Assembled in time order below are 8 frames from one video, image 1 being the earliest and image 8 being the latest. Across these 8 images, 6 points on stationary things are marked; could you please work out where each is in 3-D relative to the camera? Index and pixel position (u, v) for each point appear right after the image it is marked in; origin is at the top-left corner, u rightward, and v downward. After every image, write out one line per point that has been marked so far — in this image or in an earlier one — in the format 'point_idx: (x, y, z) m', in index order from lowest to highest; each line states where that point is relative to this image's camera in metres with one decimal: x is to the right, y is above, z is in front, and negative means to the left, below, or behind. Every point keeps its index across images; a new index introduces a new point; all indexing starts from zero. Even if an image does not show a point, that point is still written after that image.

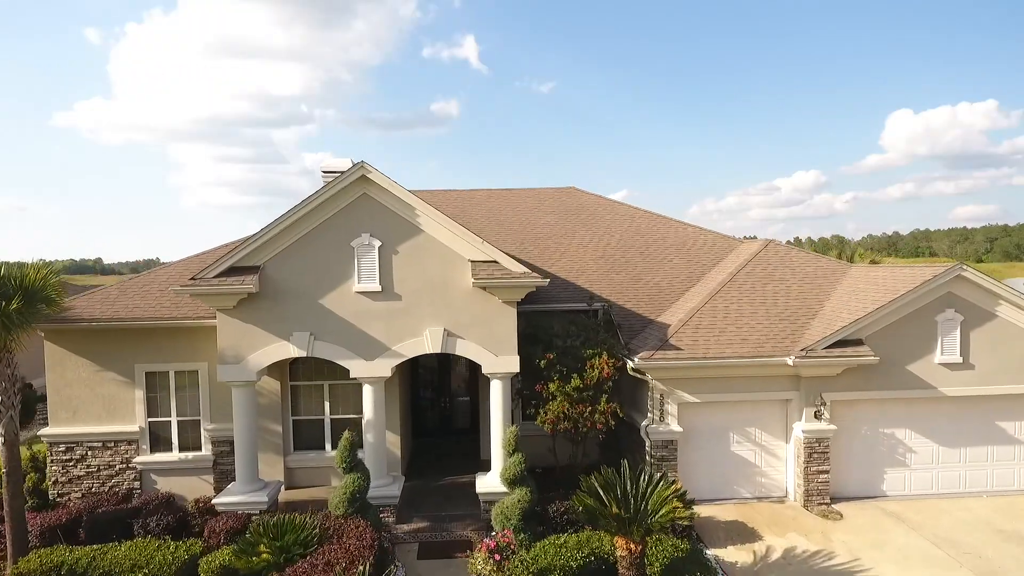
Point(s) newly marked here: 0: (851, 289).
0: (+5.0, 0.0, +7.6) m
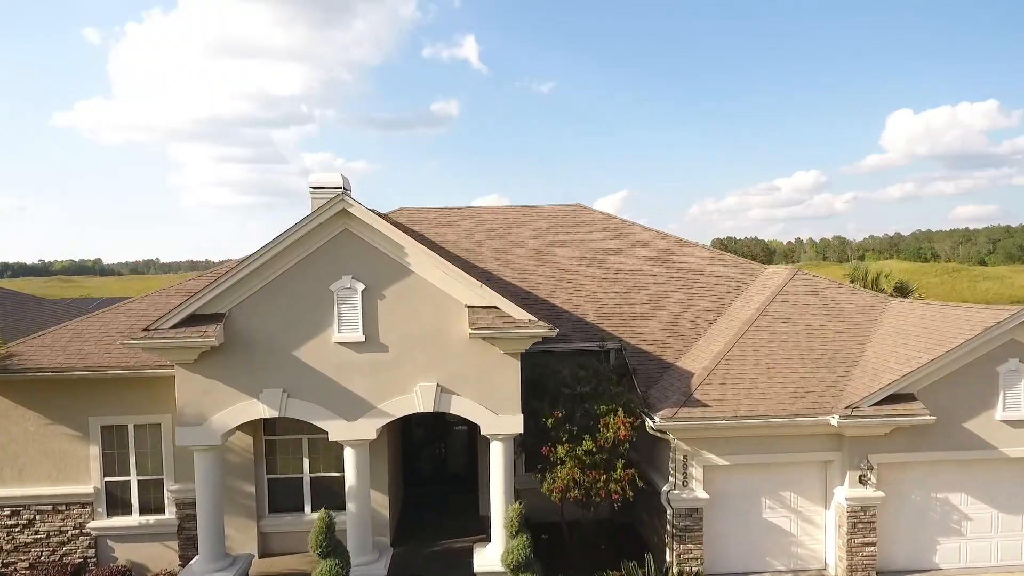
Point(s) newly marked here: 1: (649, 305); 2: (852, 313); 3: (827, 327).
0: (+5.0, -0.6, +6.7) m
1: (+2.2, -0.3, +8.2) m
2: (+4.9, -0.4, +7.4) m
3: (+4.3, -0.5, +7.1) m
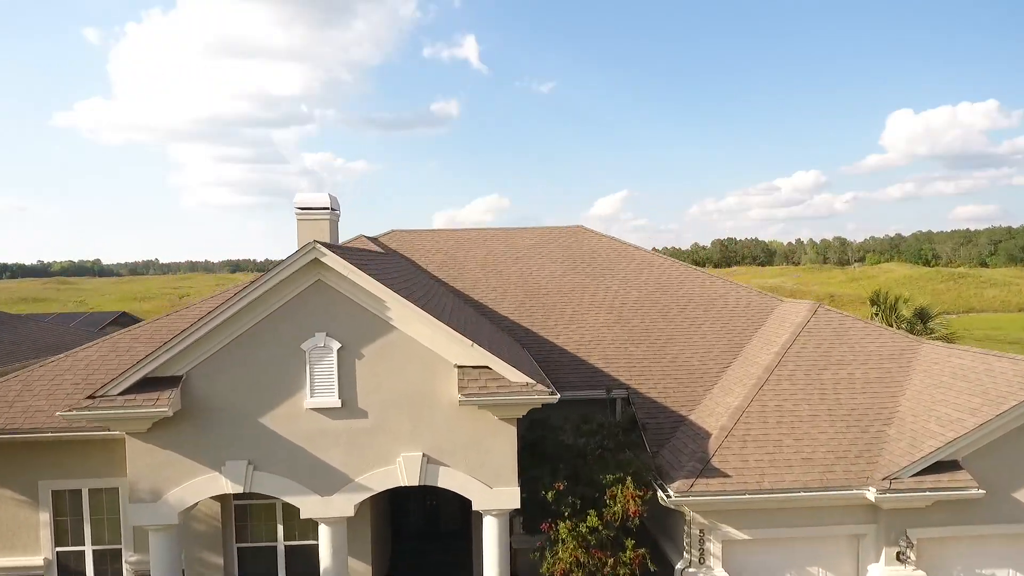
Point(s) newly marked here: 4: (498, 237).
0: (+5.0, -1.1, +6.1) m
1: (+2.1, -0.9, +7.6) m
2: (+4.8, -0.9, +6.7) m
3: (+4.3, -1.1, +6.4) m
4: (-0.3, +1.0, +10.4) m
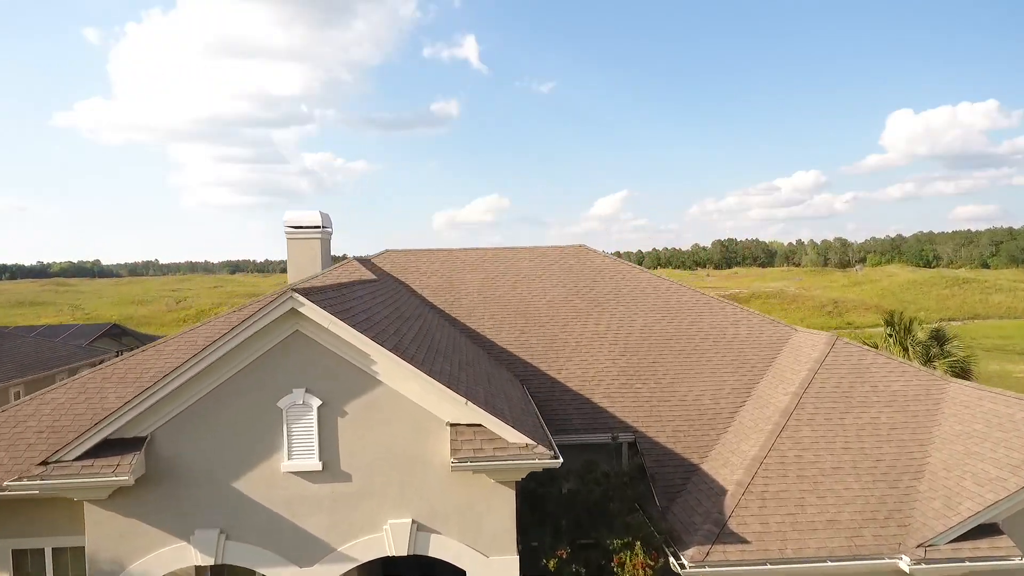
0: (+5.0, -1.6, +5.6) m
1: (+2.1, -1.3, +7.1) m
2: (+4.8, -1.4, +6.3) m
3: (+4.3, -1.5, +6.0) m
4: (-0.3, +0.6, +10.0) m
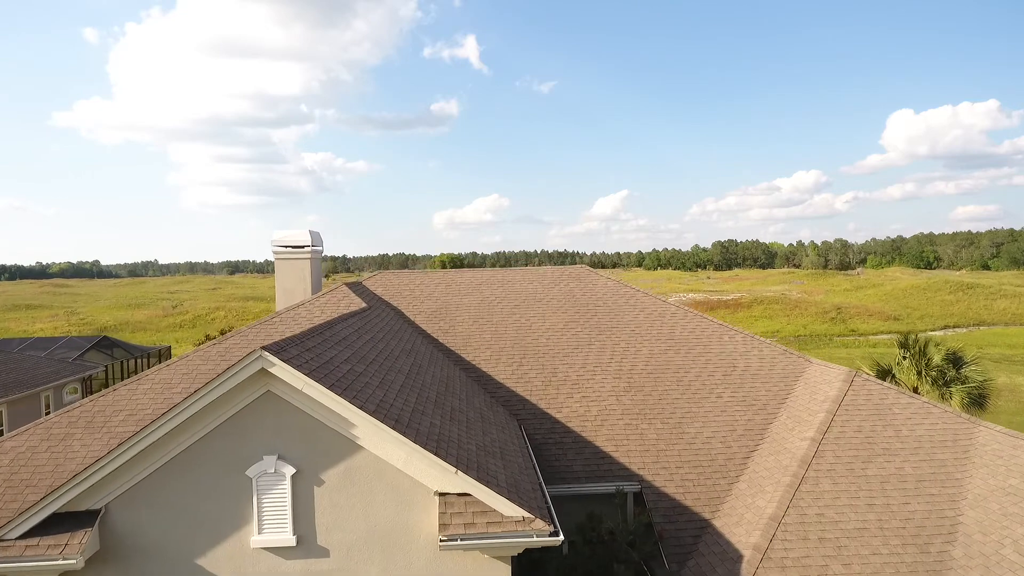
0: (+4.9, -2.0, +5.2) m
1: (+2.1, -1.7, +6.7) m
2: (+4.8, -1.8, +5.8) m
3: (+4.2, -2.0, +5.5) m
4: (-0.3, +0.2, +9.5) m
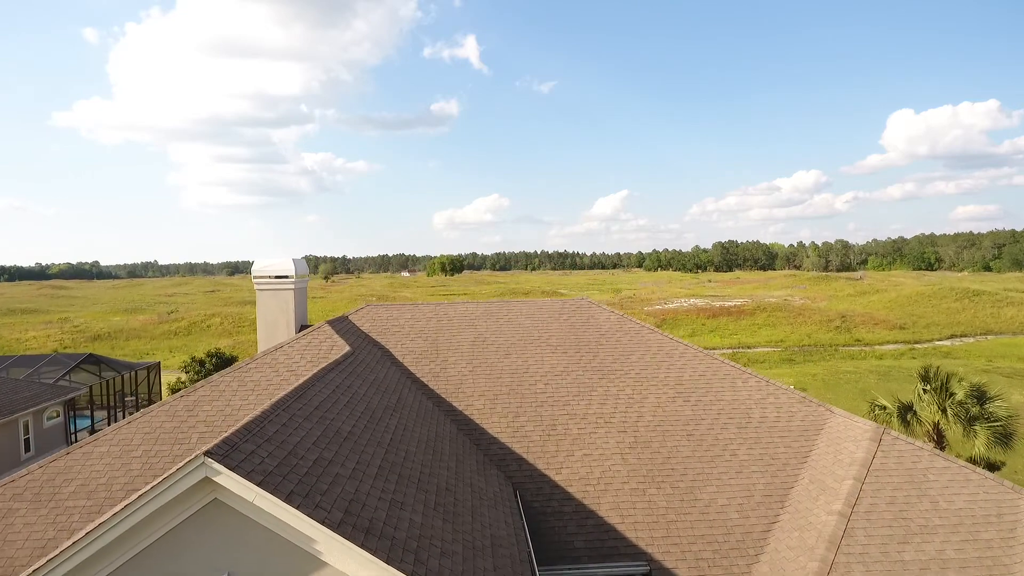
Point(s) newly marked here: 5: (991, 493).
0: (+4.9, -2.6, +4.6) m
1: (+2.0, -2.3, +6.0) m
2: (+4.7, -2.4, +5.2) m
3: (+4.2, -2.6, +4.9) m
4: (-0.4, -0.4, +8.9) m
5: (+5.2, -2.2, +5.5) m
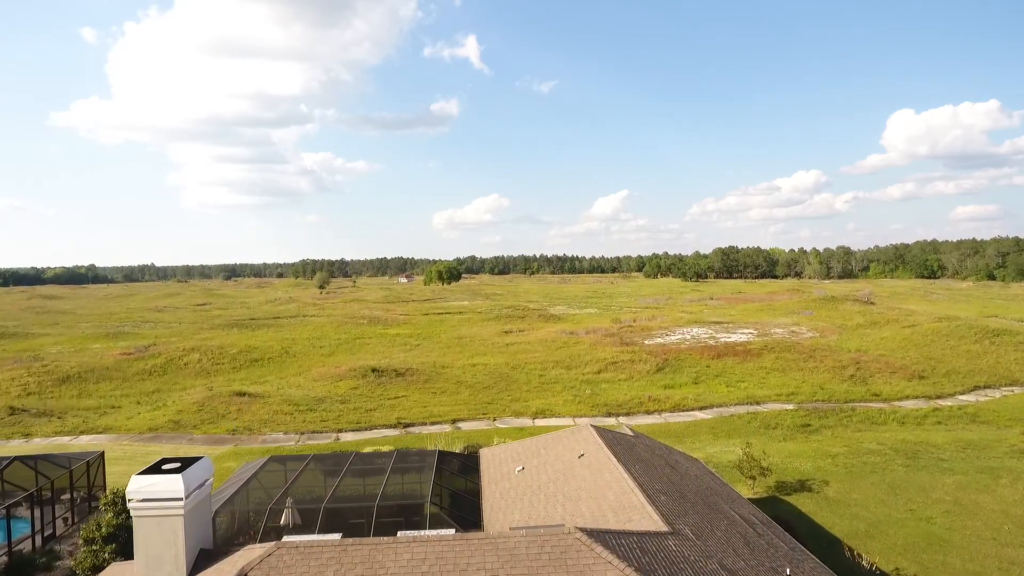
0: (+4.4, -5.7, +2.2) m
1: (+1.5, -5.4, +3.7) m
2: (+4.2, -5.5, +2.9) m
3: (+3.7, -5.7, +2.6) m
4: (-0.9, -3.5, +6.6) m
5: (+4.7, -5.3, +3.2) m
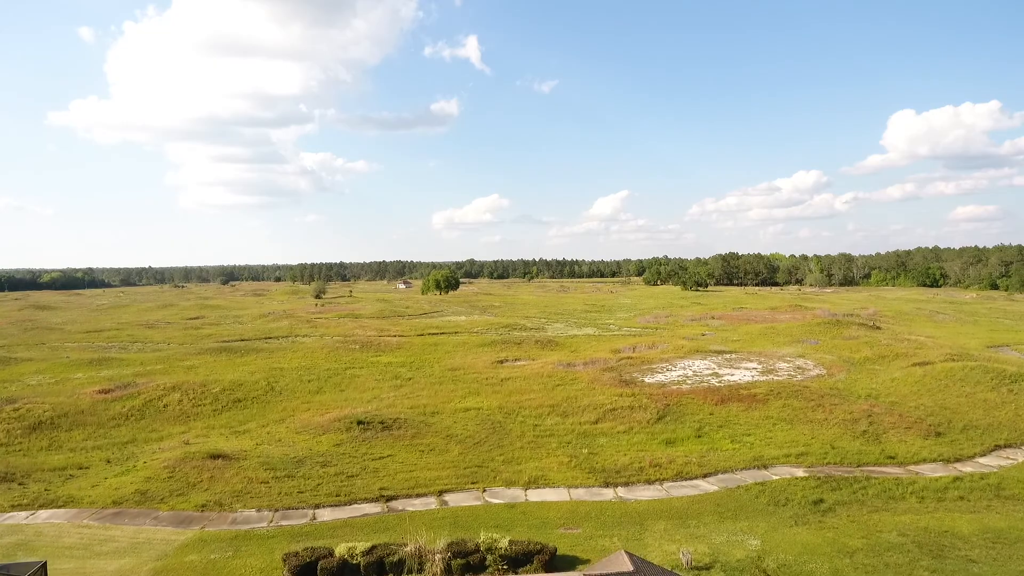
0: (+3.9, -8.9, +0.4) m
1: (+1.1, -8.6, +1.8) m
2: (+3.8, -8.7, +1.0) m
3: (+3.2, -8.9, +0.7) m
4: (-1.3, -6.7, +4.7) m
5: (+4.2, -8.5, +1.3) m
